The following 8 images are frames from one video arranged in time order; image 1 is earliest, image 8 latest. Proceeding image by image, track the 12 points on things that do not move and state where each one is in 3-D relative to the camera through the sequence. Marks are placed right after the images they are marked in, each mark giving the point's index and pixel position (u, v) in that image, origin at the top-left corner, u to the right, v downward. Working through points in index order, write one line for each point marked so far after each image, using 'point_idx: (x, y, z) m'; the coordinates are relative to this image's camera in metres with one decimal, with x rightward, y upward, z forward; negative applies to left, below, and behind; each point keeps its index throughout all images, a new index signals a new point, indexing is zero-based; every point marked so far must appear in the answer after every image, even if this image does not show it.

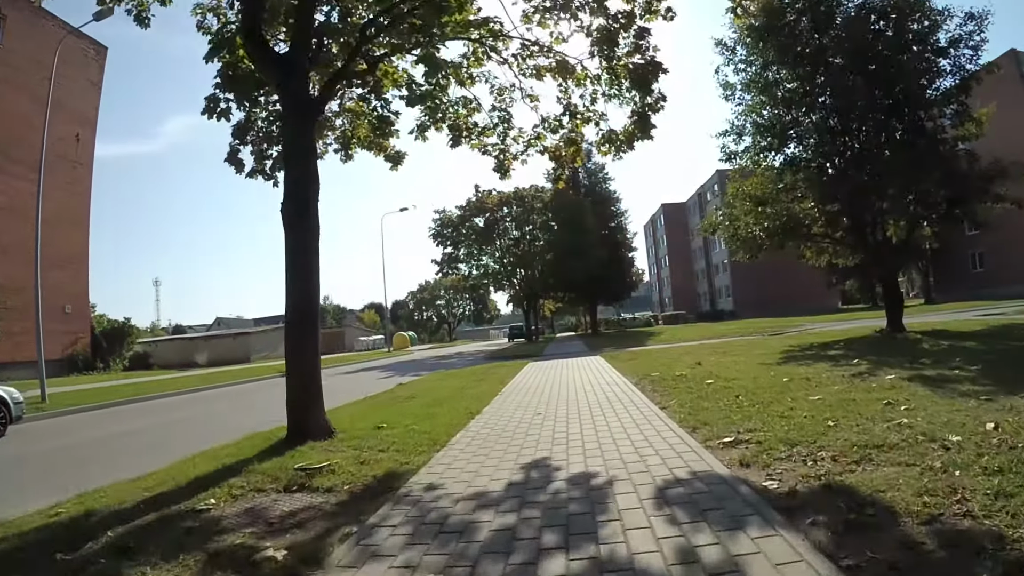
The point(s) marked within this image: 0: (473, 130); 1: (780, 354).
0: (-0.8, +3.4, +15.3) m
1: (+5.8, -1.4, +15.2) m
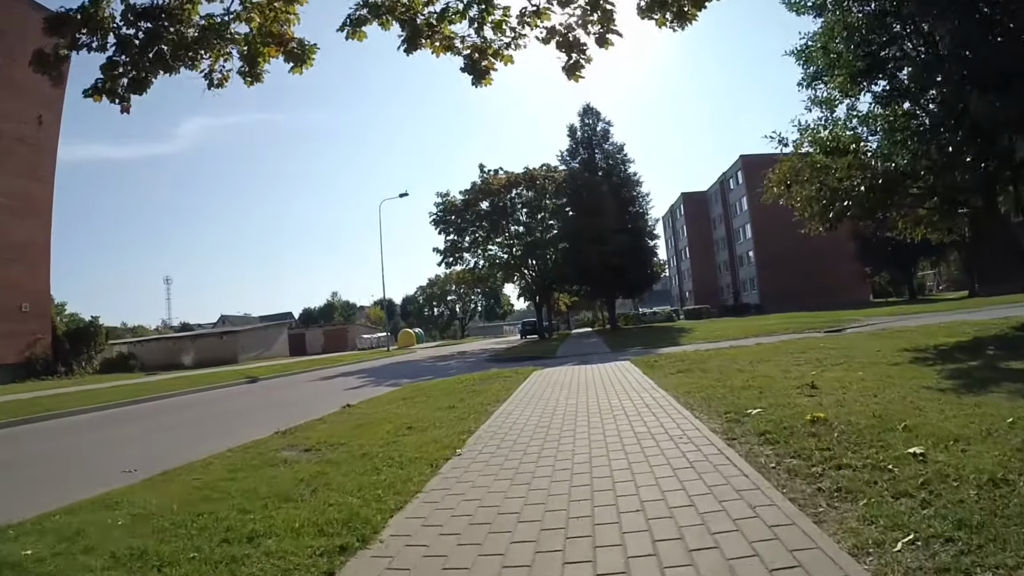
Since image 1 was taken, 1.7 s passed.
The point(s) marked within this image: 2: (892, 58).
0: (-1.1, +3.8, +9.8) m
1: (+5.6, -1.0, +9.6) m
2: (+9.2, +5.6, +17.0) m
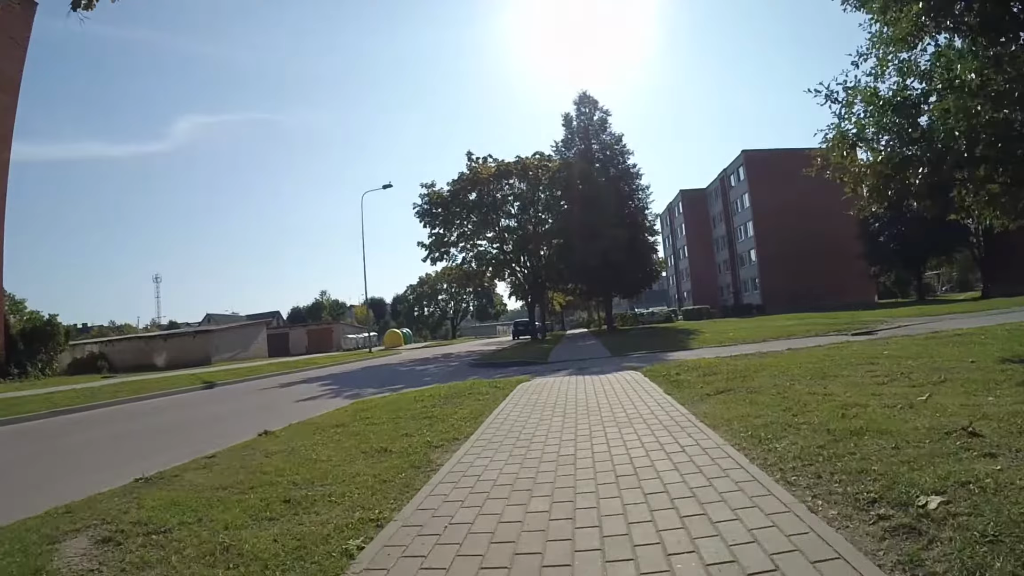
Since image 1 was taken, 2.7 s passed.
0: (-1.4, +3.9, +6.9) m
1: (+5.3, -0.9, +6.7) m
2: (+8.9, +5.7, +14.1) m
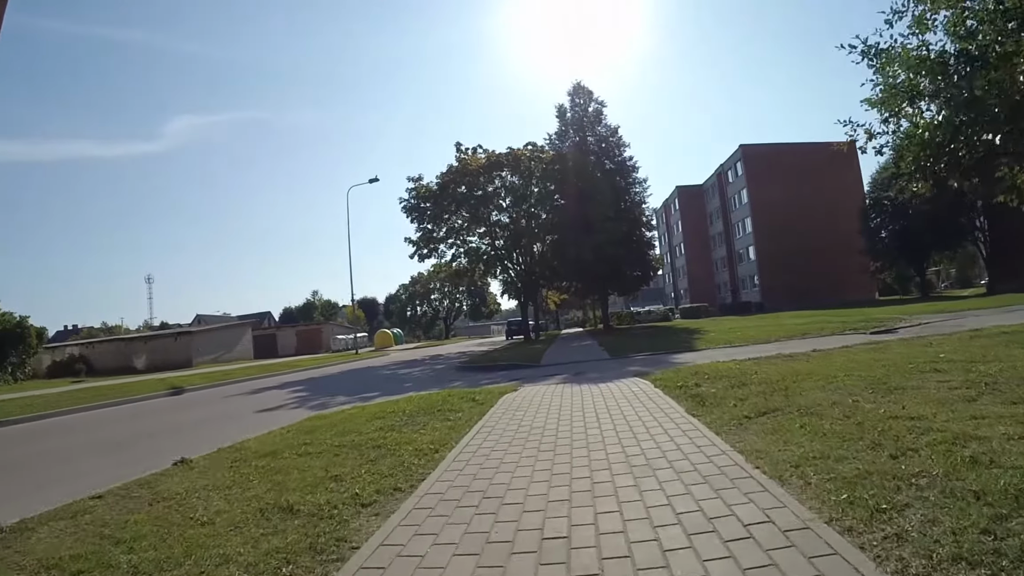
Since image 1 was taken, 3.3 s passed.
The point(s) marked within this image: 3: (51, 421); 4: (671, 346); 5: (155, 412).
0: (-1.6, +4.0, +5.1) m
1: (+5.1, -0.8, +5.0) m
2: (+8.6, +5.8, +12.5) m
3: (-12.8, -3.8, +19.4) m
4: (+4.1, -1.5, +17.8) m
5: (-9.7, -3.3, +18.7) m
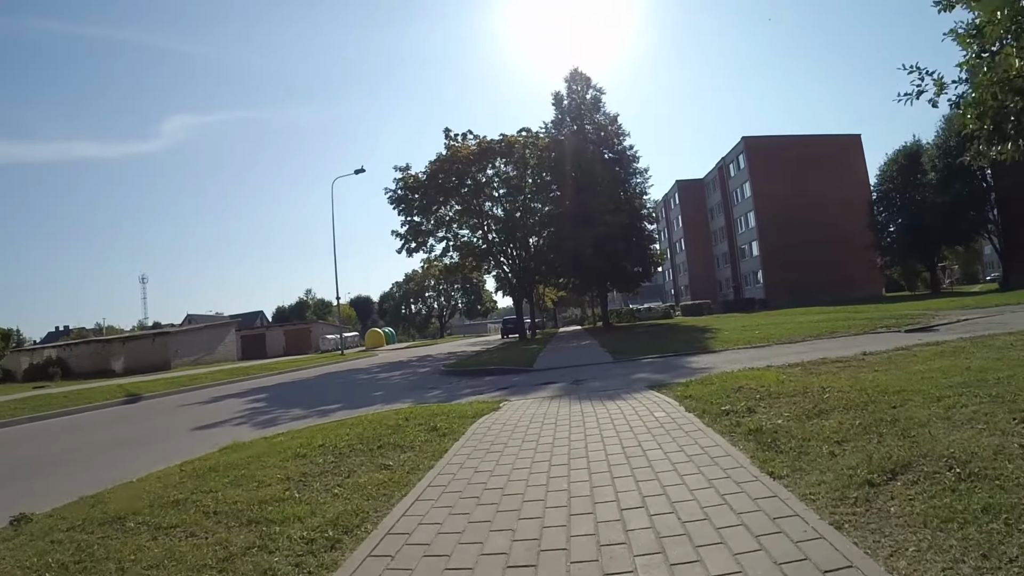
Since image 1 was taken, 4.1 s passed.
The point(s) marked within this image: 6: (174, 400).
0: (-1.8, +4.1, +3.0) m
1: (+4.9, -0.7, +2.9) m
2: (+8.3, +6.0, +10.3) m
3: (-13.0, -3.7, +17.2) m
4: (+3.8, -1.3, +15.7) m
5: (-9.9, -3.2, +16.6) m
6: (-8.9, -3.0, +18.3) m
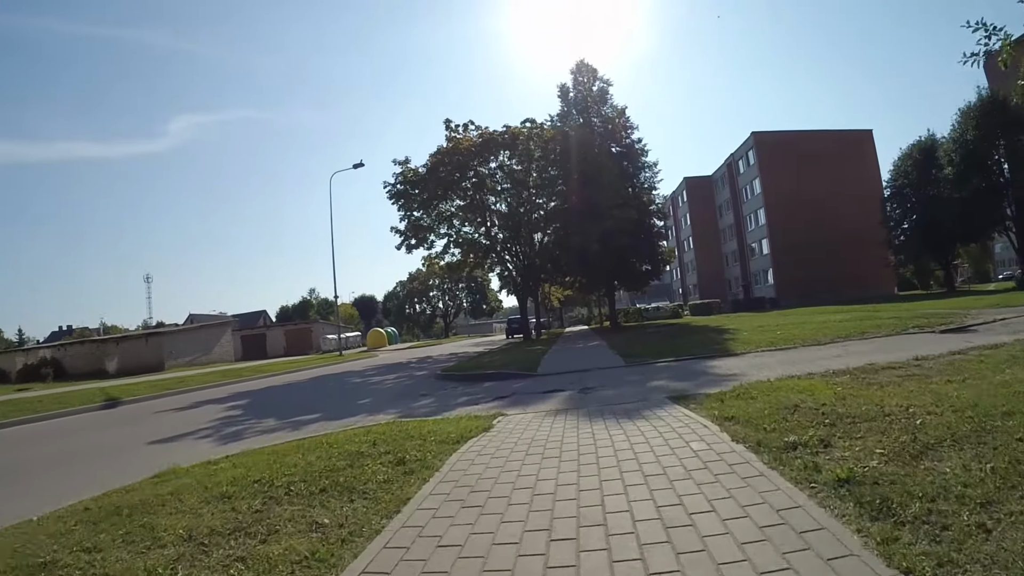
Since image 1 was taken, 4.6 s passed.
0: (-1.9, +4.2, +1.7) m
1: (+4.8, -0.6, +1.5) m
2: (+8.3, +6.1, +9.0) m
3: (-13.0, -3.6, +16.0) m
4: (+3.9, -1.3, +14.3) m
5: (-9.9, -3.1, +15.4) m
6: (-8.9, -2.9, +17.1) m
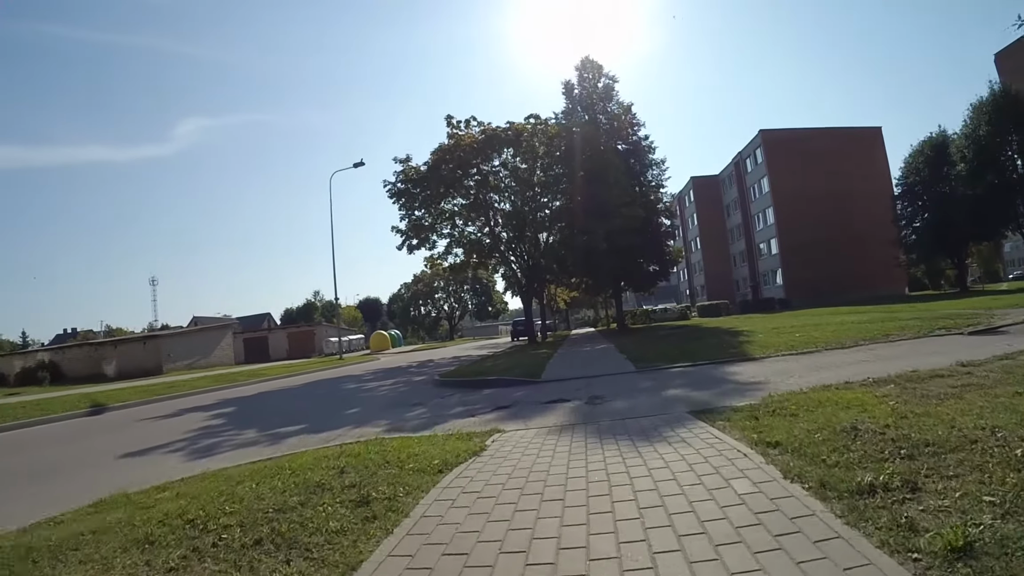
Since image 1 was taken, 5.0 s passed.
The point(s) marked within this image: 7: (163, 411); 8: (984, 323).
0: (-2.0, +4.2, +0.8) m
1: (+4.7, -0.6, +0.6) m
2: (+8.3, +6.1, +8.0) m
3: (-12.9, -3.7, +15.3) m
4: (+3.9, -1.2, +13.4) m
5: (-9.8, -3.2, +14.6) m
6: (-8.8, -2.9, +16.3) m
7: (-8.0, -2.8, +16.0) m
8: (+11.4, -0.8, +17.0) m
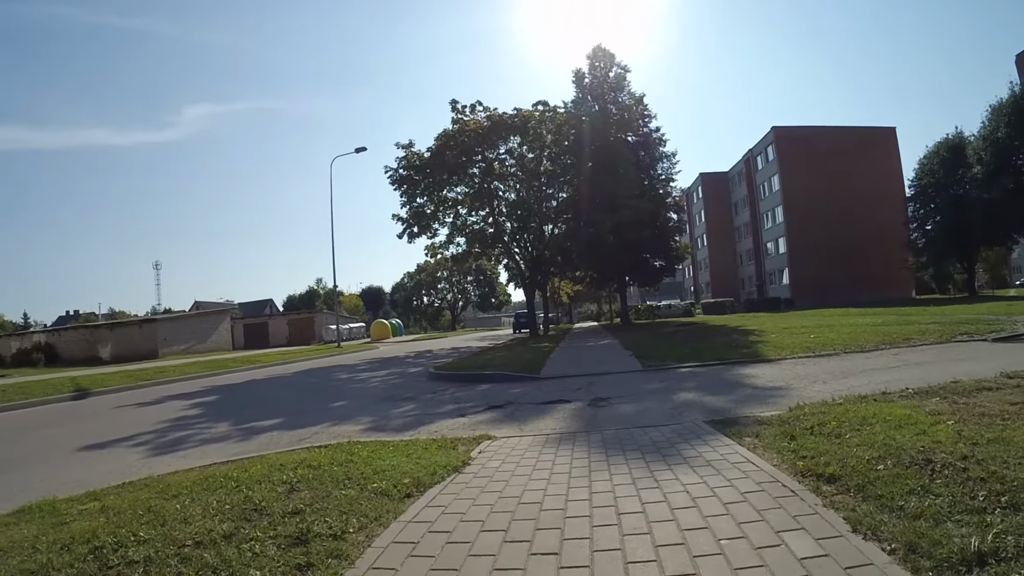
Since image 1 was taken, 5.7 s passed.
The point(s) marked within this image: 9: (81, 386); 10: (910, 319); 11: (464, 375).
0: (-1.9, +4.3, 0.0) m
1: (+4.6, -0.7, -0.2) m
2: (+8.4, +6.0, +7.2) m
3: (-13.0, -3.1, +14.6) m
4: (+3.9, -1.2, +12.7) m
5: (-9.9, -2.7, +13.9) m
6: (-8.8, -2.5, +15.6) m
7: (-8.0, -2.4, +15.3) m
8: (+11.4, -1.0, +16.2) m
9: (-11.7, -2.6, +19.1) m
10: (+11.4, -0.9, +20.0) m
11: (-1.0, -1.9, +14.8) m
